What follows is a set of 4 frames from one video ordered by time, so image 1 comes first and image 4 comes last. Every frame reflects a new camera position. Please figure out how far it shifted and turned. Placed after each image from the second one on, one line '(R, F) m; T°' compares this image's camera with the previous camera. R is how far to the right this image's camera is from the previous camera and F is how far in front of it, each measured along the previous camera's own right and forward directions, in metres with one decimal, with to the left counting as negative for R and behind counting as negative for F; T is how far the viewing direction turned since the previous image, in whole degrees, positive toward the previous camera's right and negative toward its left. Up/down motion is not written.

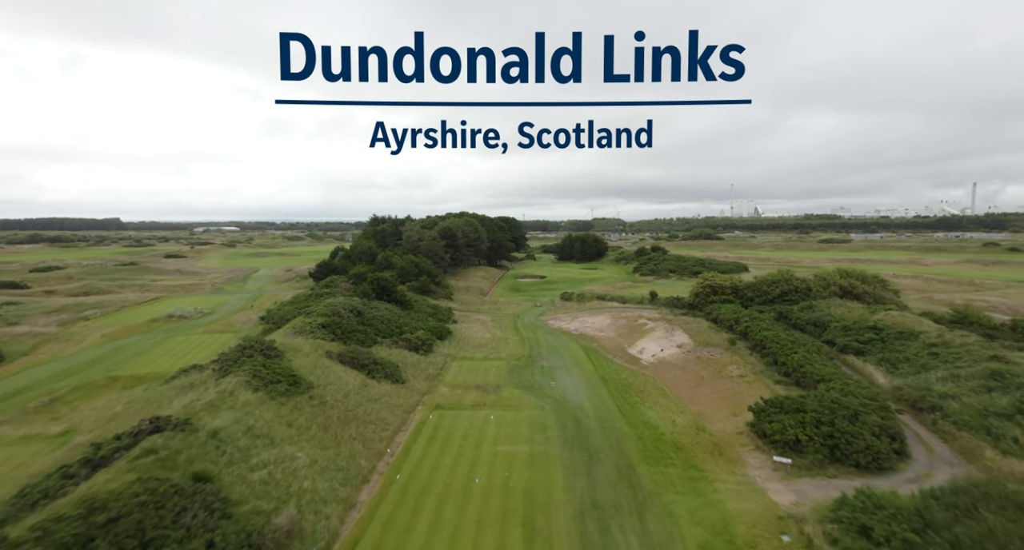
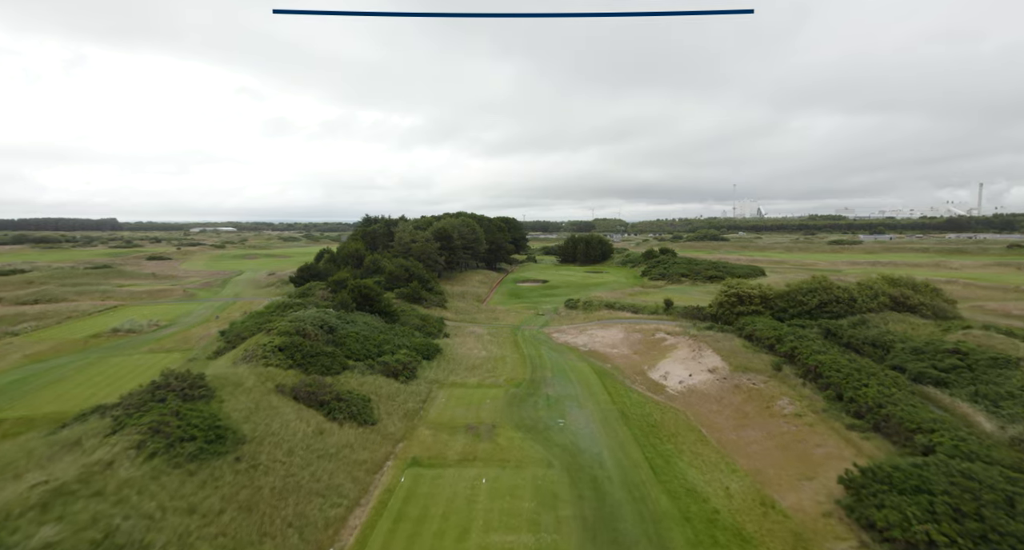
(+0.1, +5.2) m; 0°
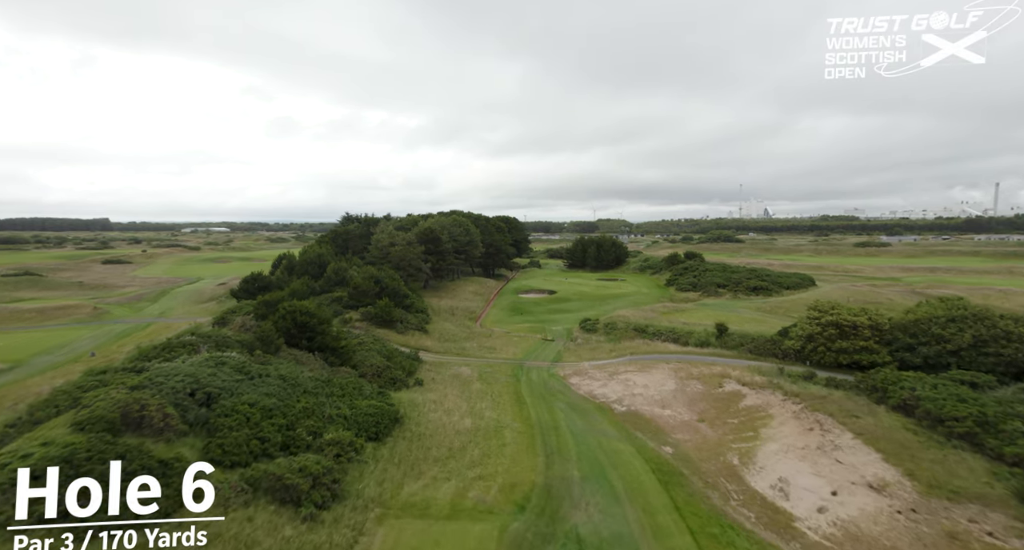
(0.0, +11.9) m; 0°
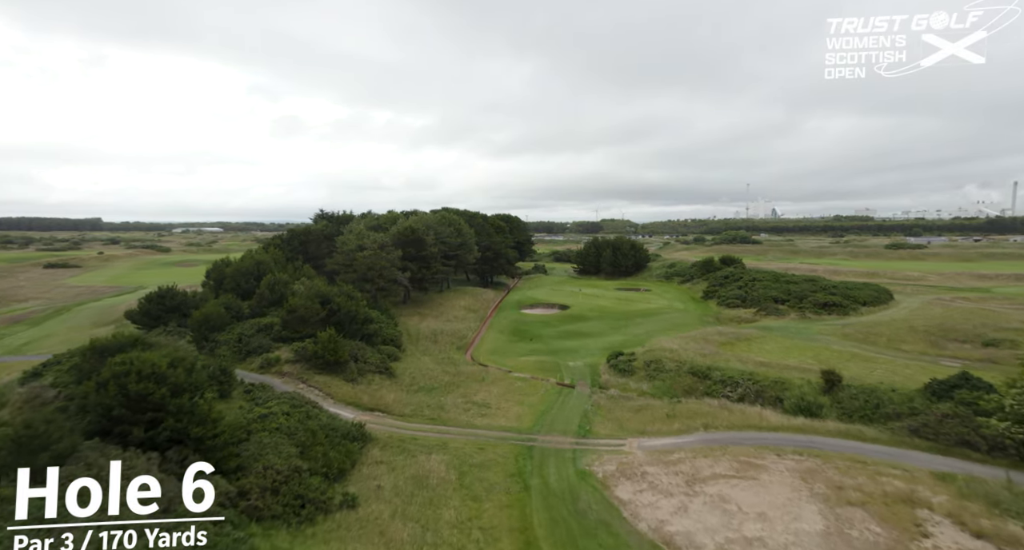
(-0.1, +12.4) m; 0°
